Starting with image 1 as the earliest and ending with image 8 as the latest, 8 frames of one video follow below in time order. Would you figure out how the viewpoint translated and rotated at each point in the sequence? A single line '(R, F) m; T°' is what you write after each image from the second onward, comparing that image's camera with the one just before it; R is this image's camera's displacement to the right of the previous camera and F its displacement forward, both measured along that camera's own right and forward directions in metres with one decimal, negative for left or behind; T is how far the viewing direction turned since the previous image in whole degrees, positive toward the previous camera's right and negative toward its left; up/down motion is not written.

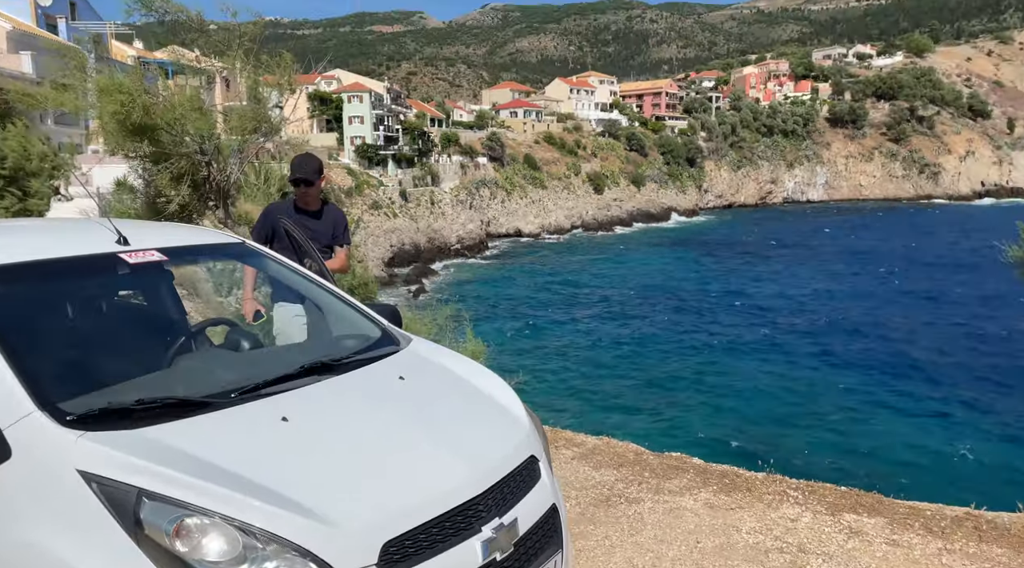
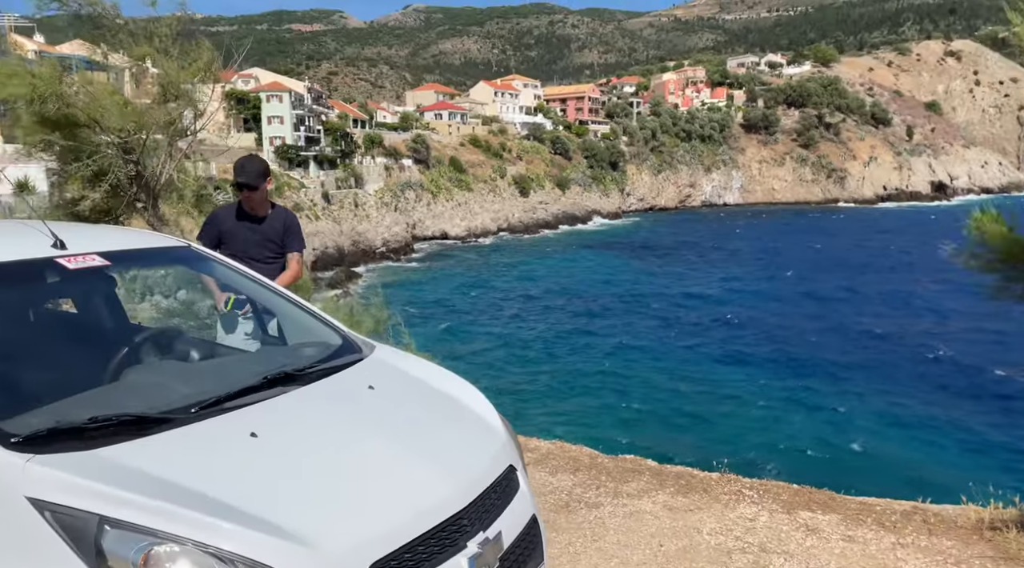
(-0.4, +0.2) m; +6°
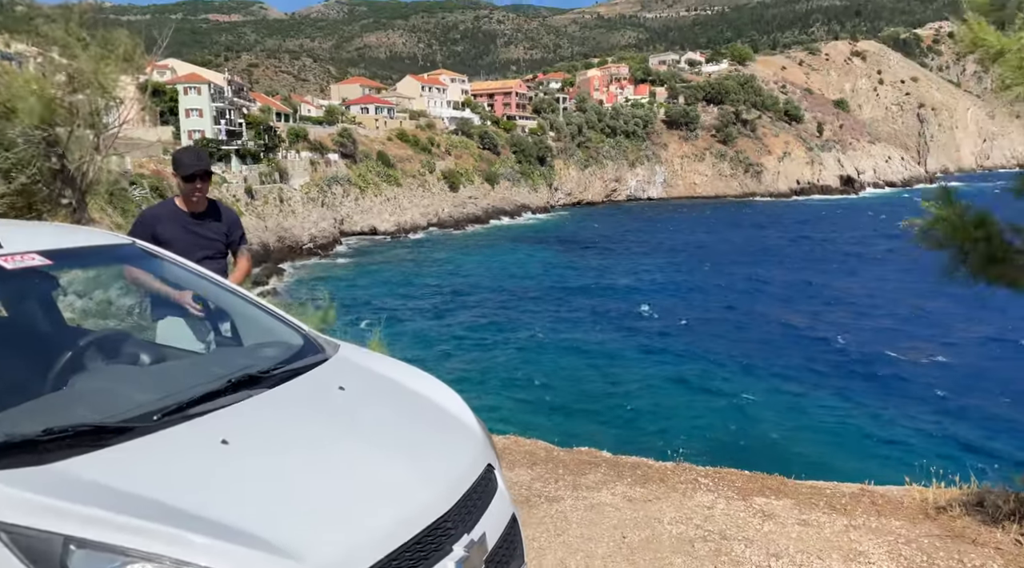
(-0.3, +0.1) m; +5°
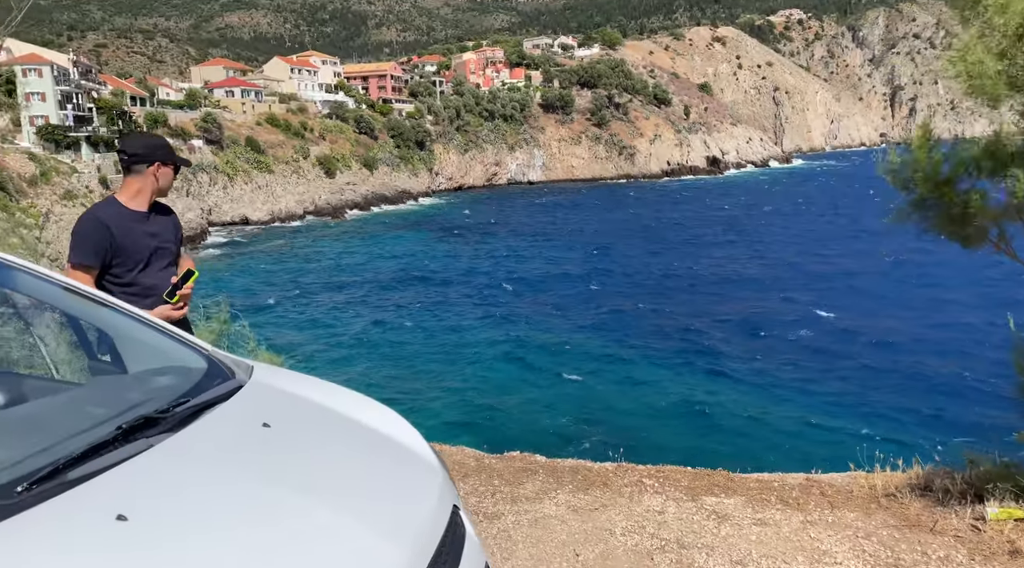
(-0.4, +0.9) m; +8°
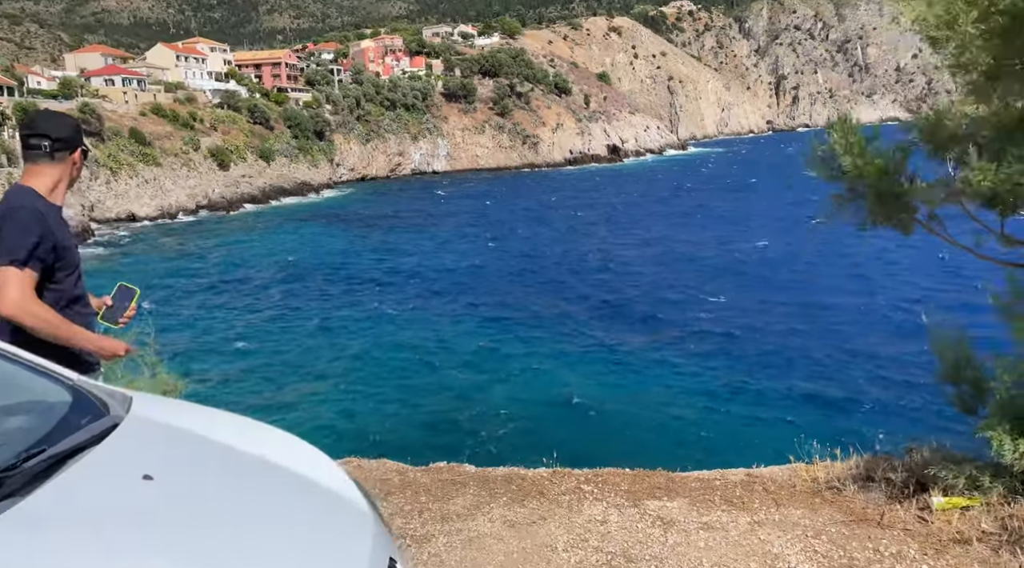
(-0.1, +0.7) m; +7°
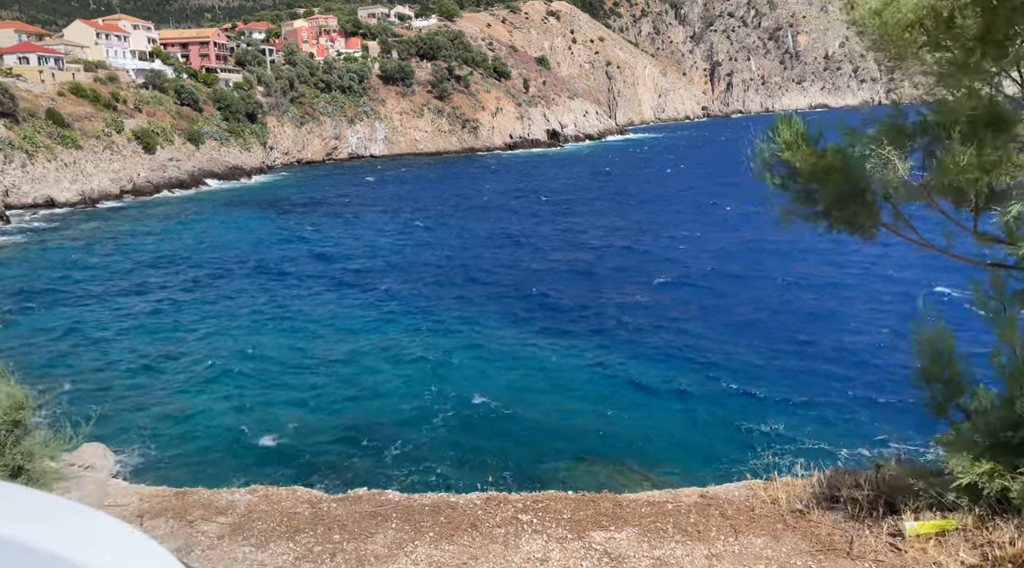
(-0.1, +0.7) m; +4°
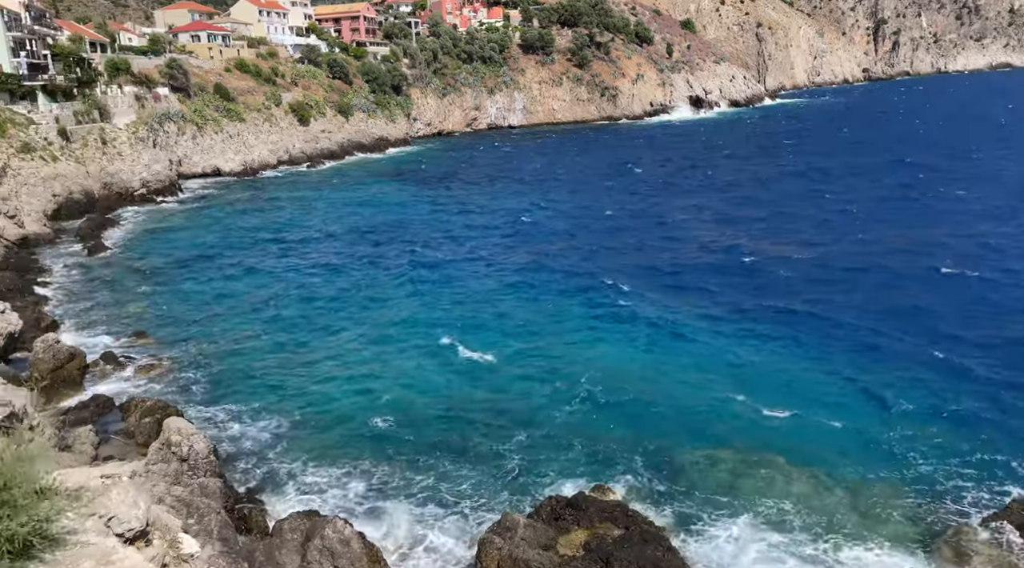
(+0.4, -0.7) m; -9°
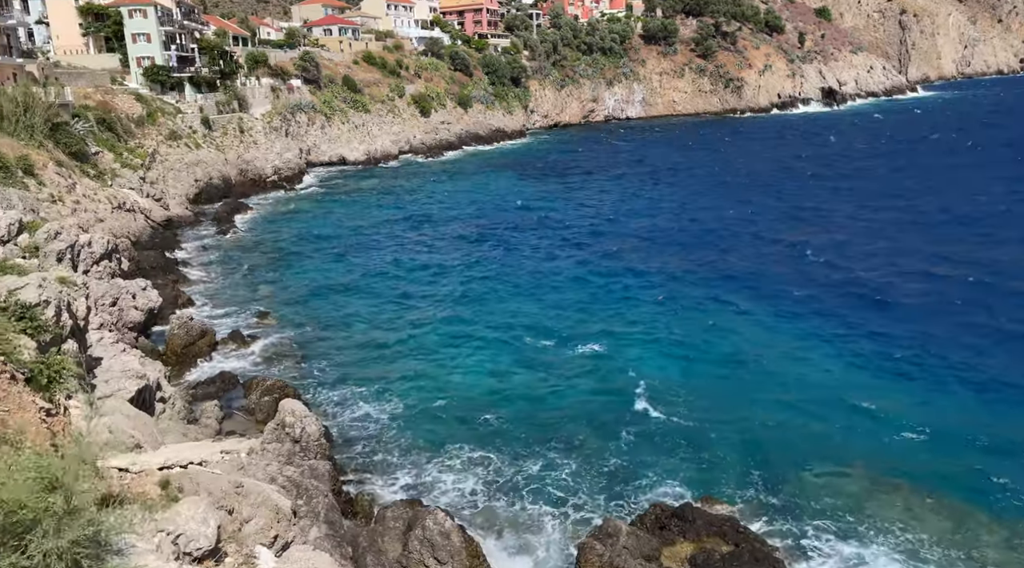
(+0.5, -0.5) m; -8°
